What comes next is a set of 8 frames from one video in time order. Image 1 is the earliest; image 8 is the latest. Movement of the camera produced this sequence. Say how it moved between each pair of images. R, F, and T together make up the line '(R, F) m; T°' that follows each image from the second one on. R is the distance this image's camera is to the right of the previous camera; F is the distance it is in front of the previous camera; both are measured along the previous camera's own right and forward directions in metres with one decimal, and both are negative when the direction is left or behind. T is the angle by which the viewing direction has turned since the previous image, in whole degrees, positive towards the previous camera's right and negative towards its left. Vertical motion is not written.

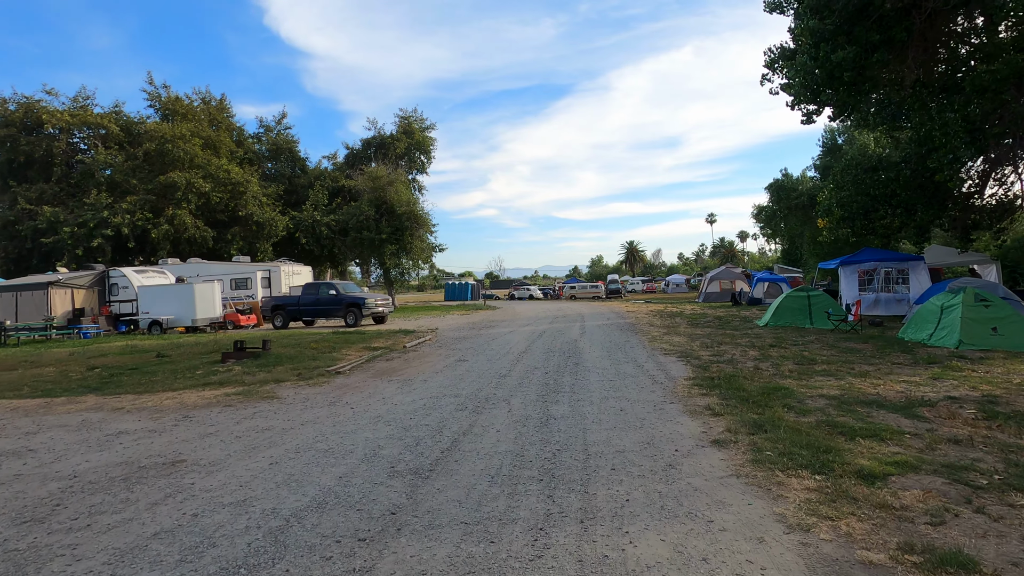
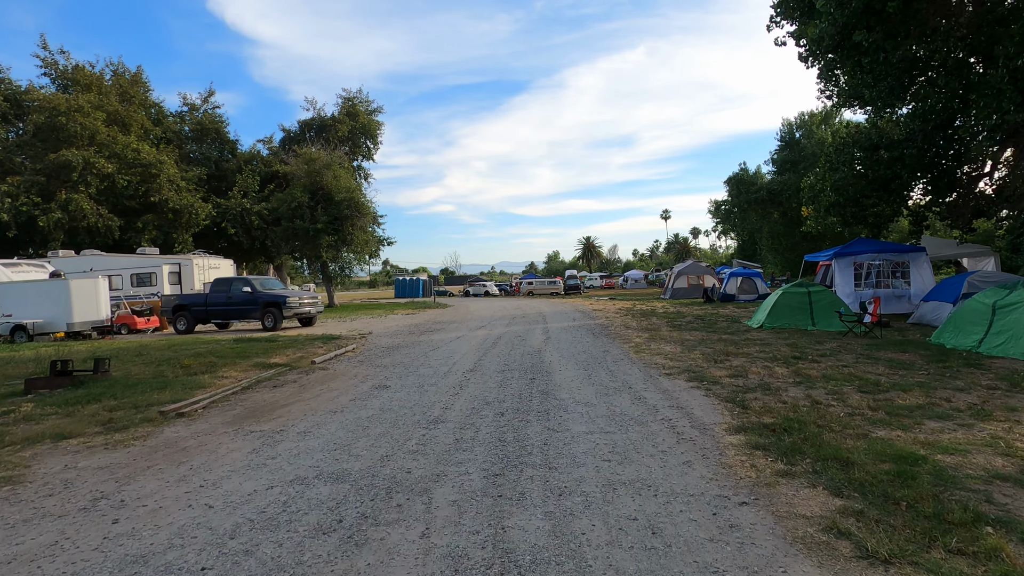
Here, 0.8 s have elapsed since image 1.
(+0.2, +3.3) m; +5°
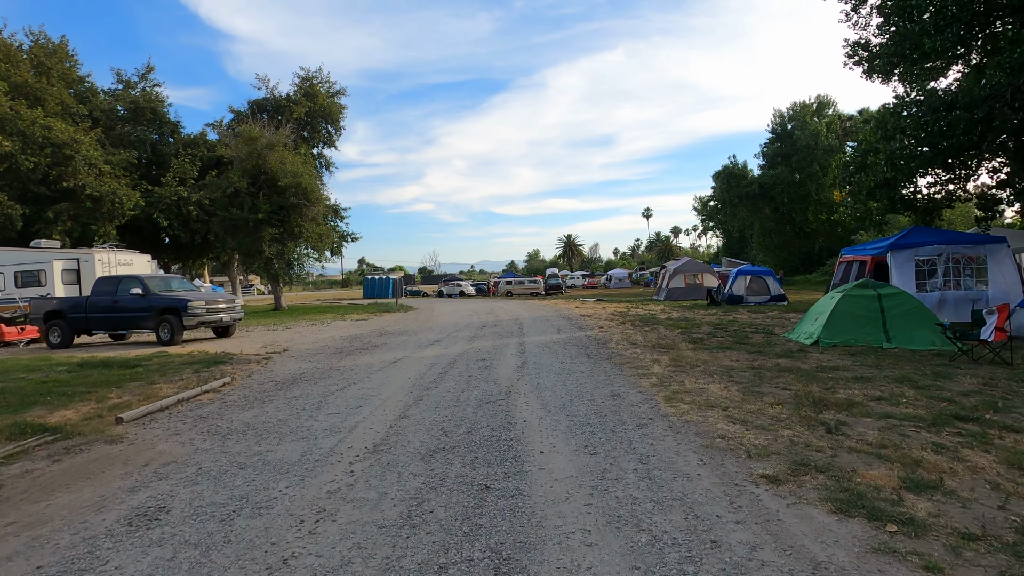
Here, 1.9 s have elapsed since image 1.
(+0.4, +4.2) m; +2°
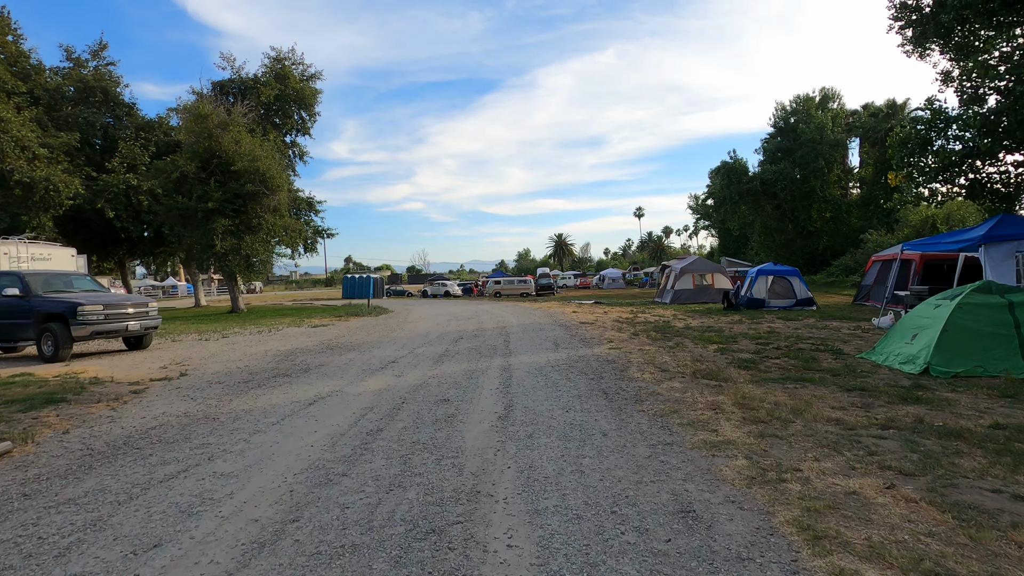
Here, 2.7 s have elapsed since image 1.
(+0.1, +3.3) m; +1°
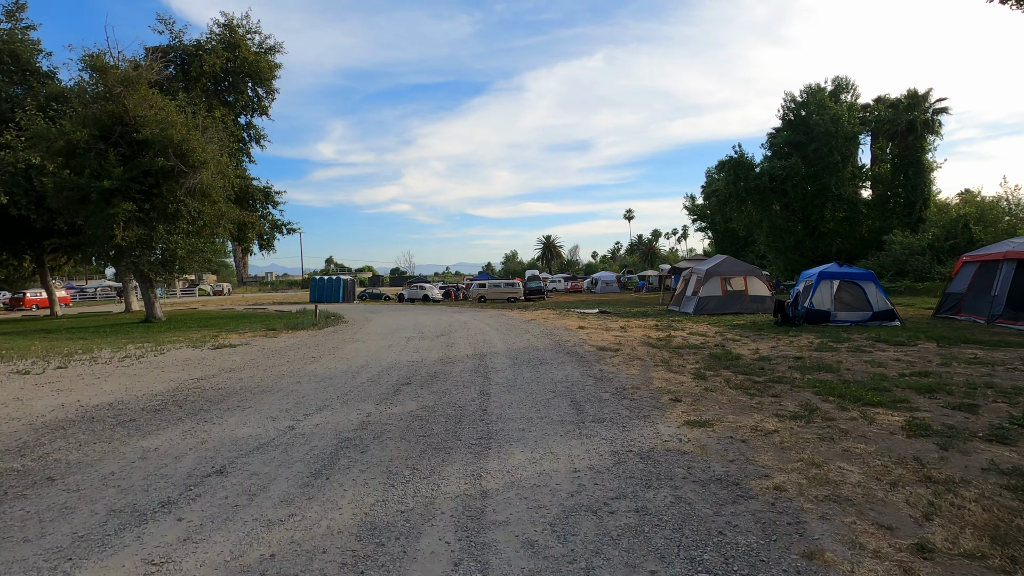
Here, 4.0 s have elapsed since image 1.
(0.0, +5.3) m; +1°
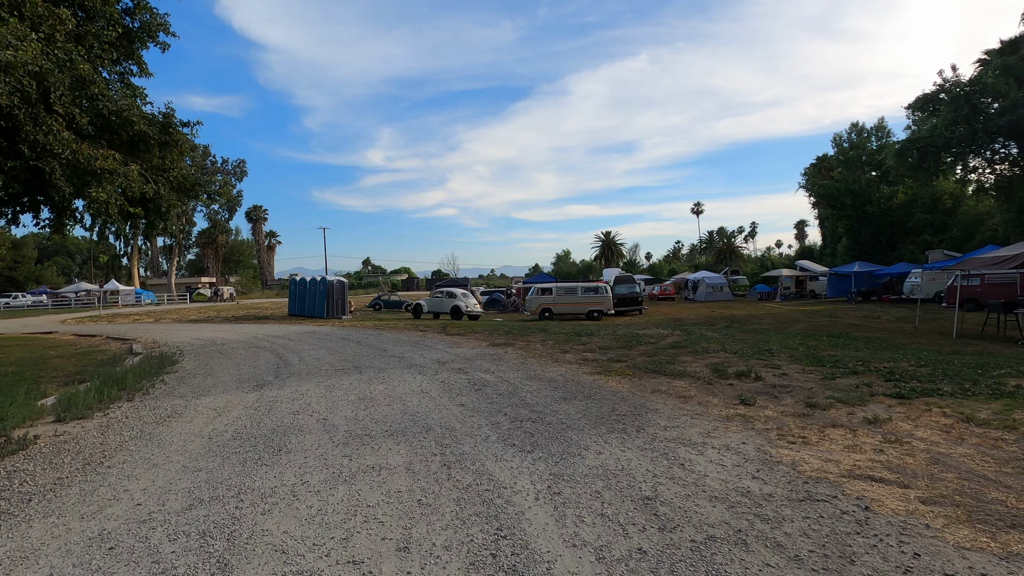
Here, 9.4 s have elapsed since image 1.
(-2.0, +16.5) m; -5°
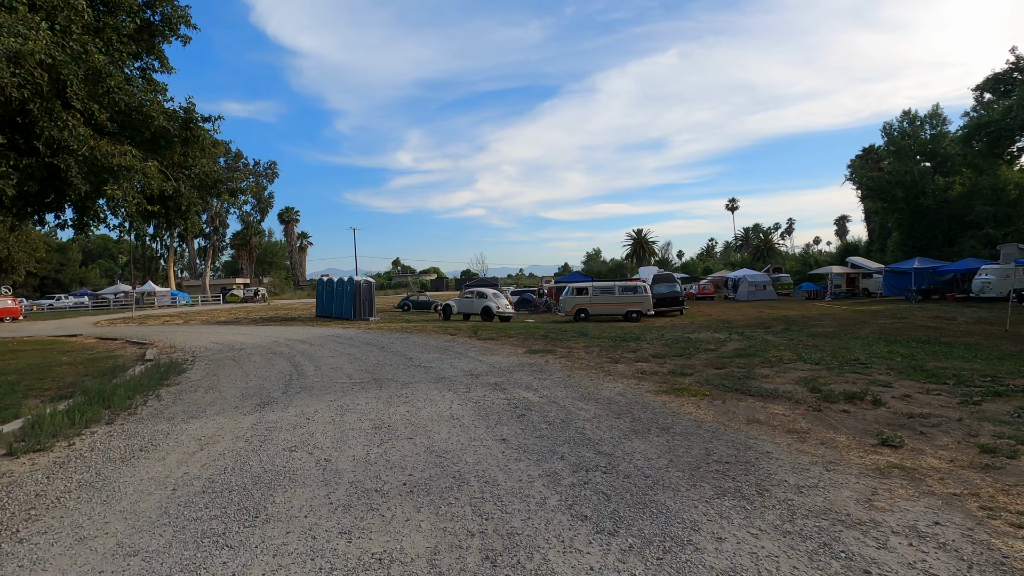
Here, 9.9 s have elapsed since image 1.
(-0.2, +1.3) m; -3°
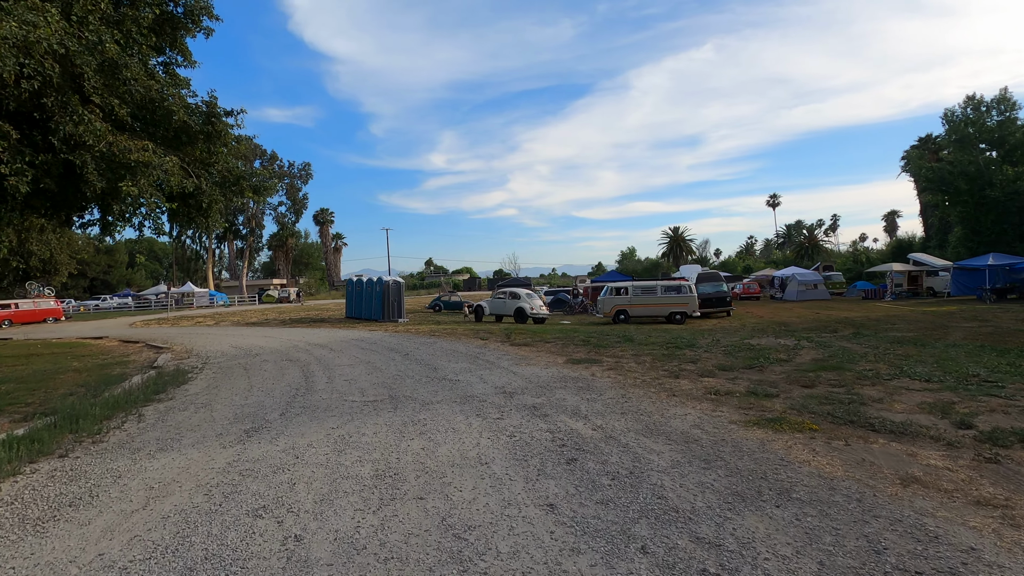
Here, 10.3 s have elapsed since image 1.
(-0.1, +1.3) m; -3°
